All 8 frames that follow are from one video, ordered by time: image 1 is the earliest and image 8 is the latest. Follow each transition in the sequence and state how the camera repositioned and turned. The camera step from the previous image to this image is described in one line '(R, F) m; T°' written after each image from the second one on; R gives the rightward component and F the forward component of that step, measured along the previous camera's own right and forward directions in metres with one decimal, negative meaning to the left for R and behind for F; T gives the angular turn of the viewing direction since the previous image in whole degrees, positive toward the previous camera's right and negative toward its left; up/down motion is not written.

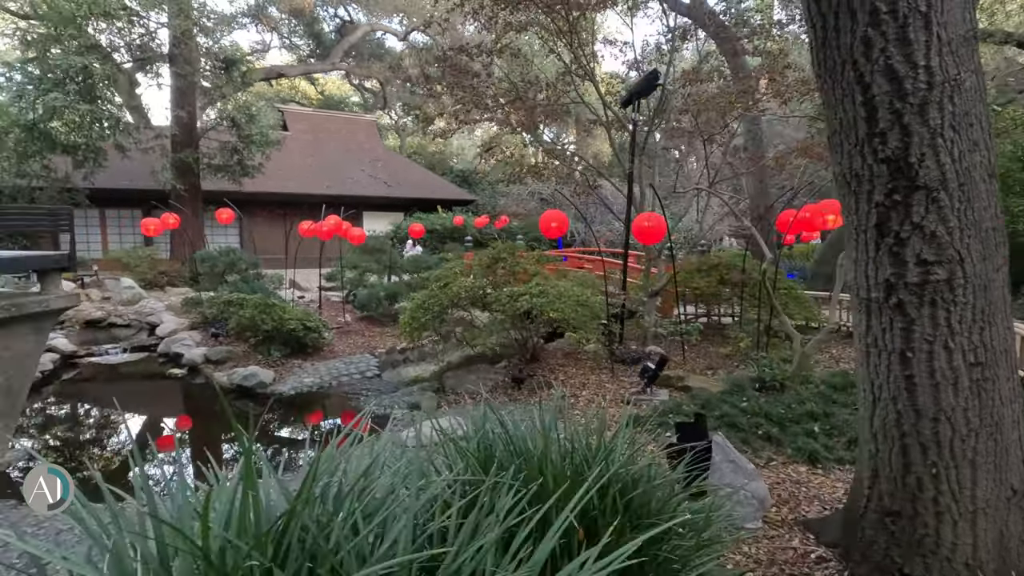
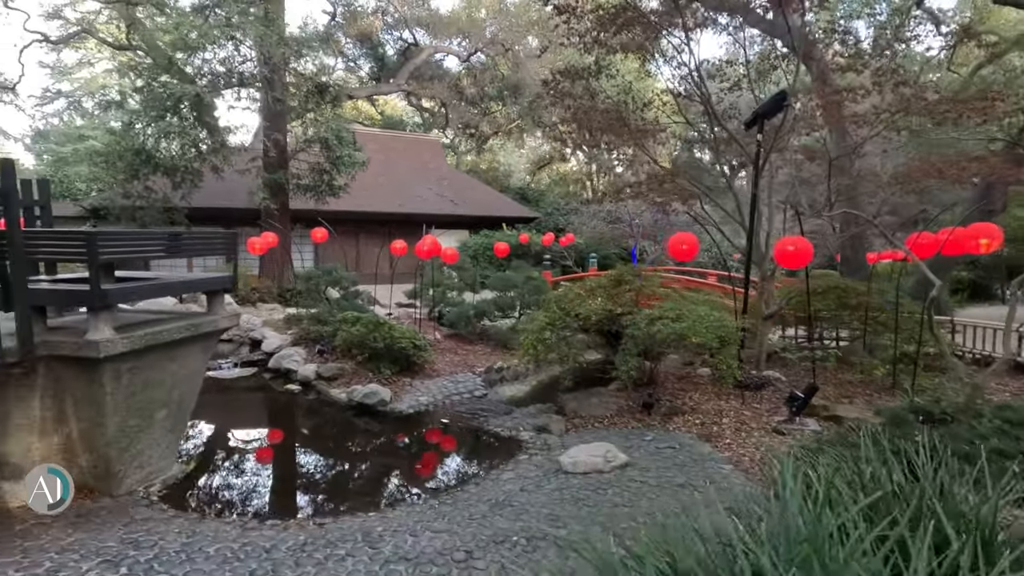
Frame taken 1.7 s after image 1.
(-0.9, 0.0) m; -4°
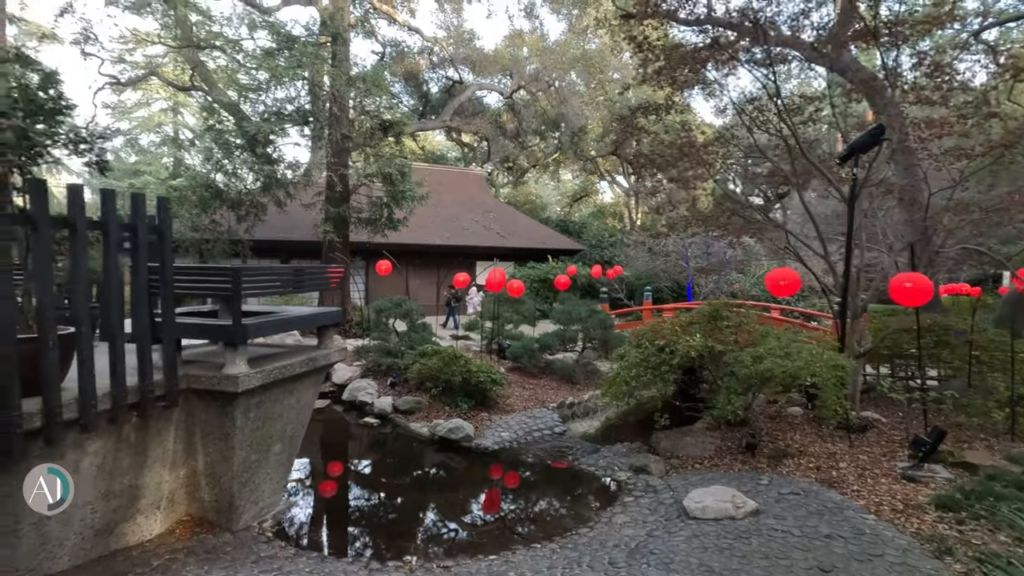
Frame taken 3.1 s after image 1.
(-0.7, 0.0) m; -3°
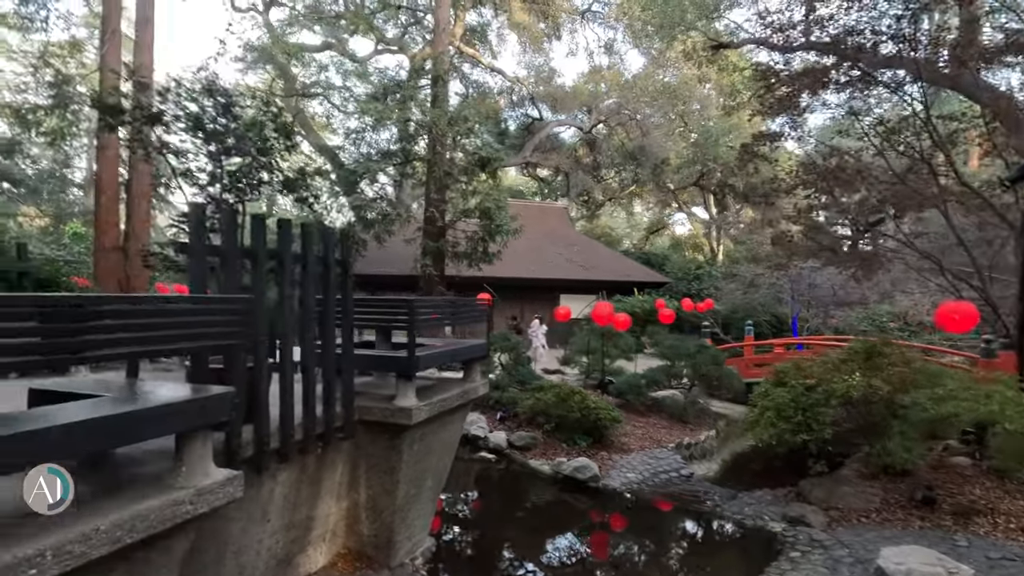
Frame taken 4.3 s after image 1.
(-0.7, +0.1) m; -7°
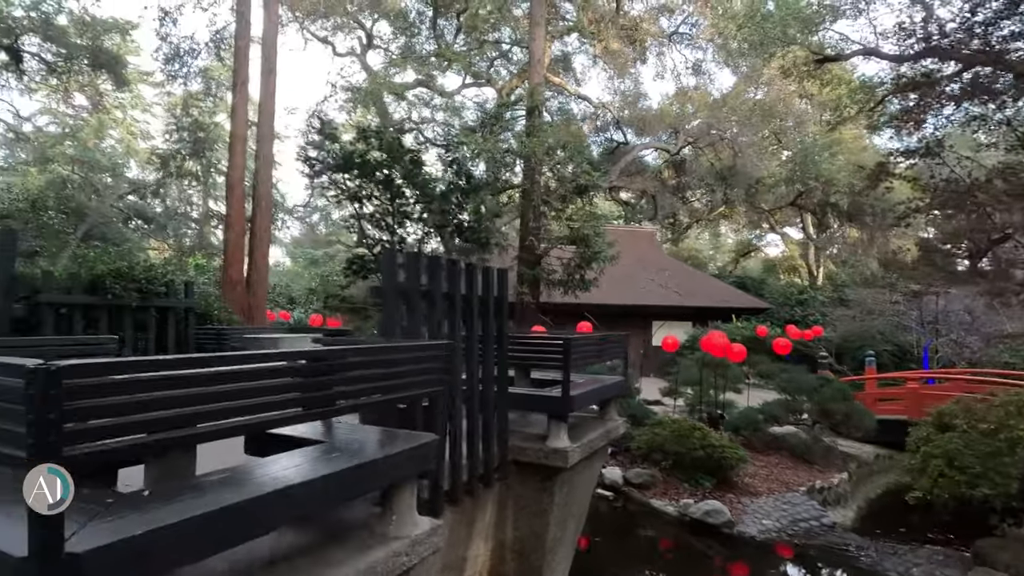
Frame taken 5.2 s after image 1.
(-0.5, 0.0) m; -8°
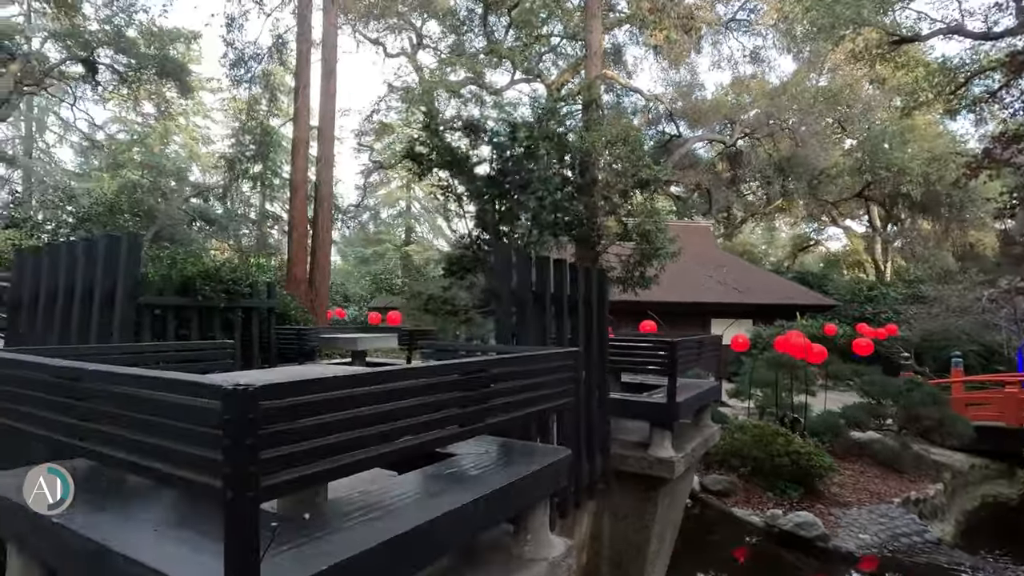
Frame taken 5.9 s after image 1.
(-0.3, +0.1) m; -4°
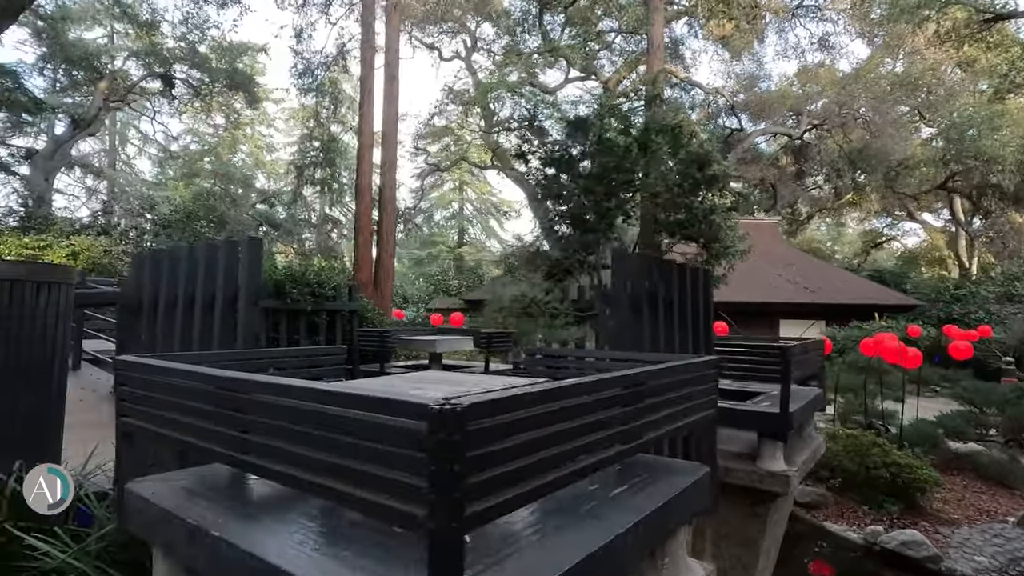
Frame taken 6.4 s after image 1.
(-0.3, +0.1) m; -5°
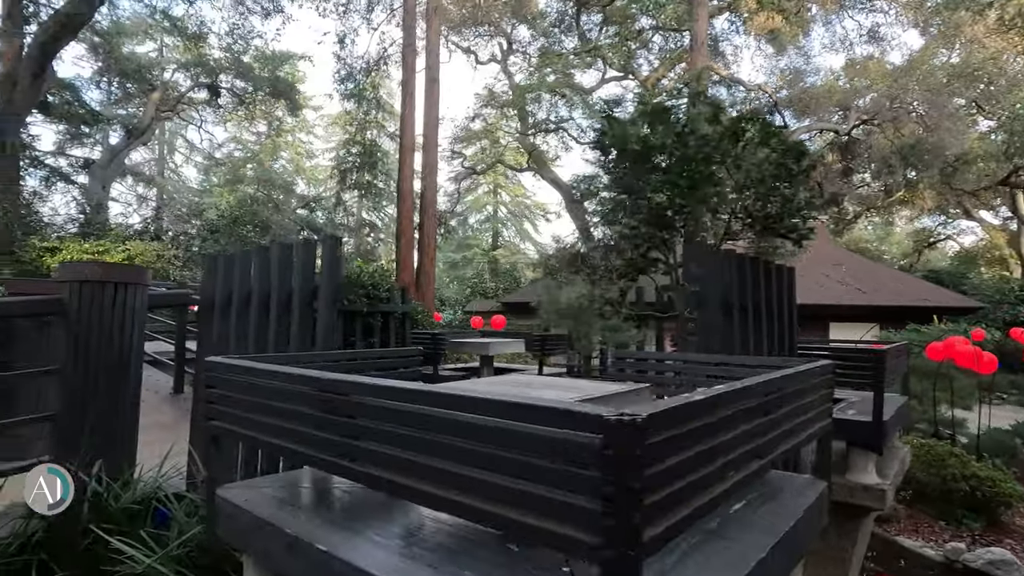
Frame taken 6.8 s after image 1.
(-0.2, +0.1) m; -3°
